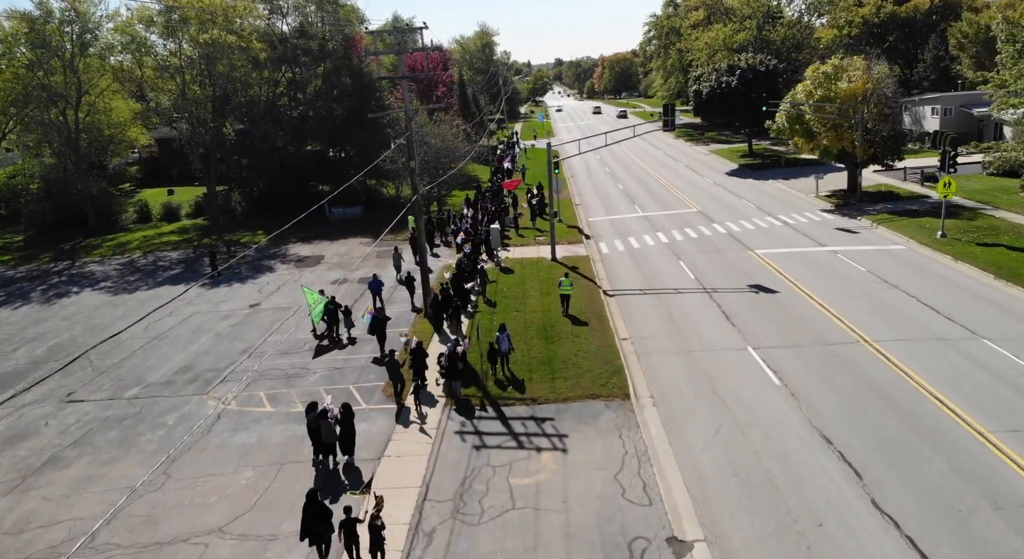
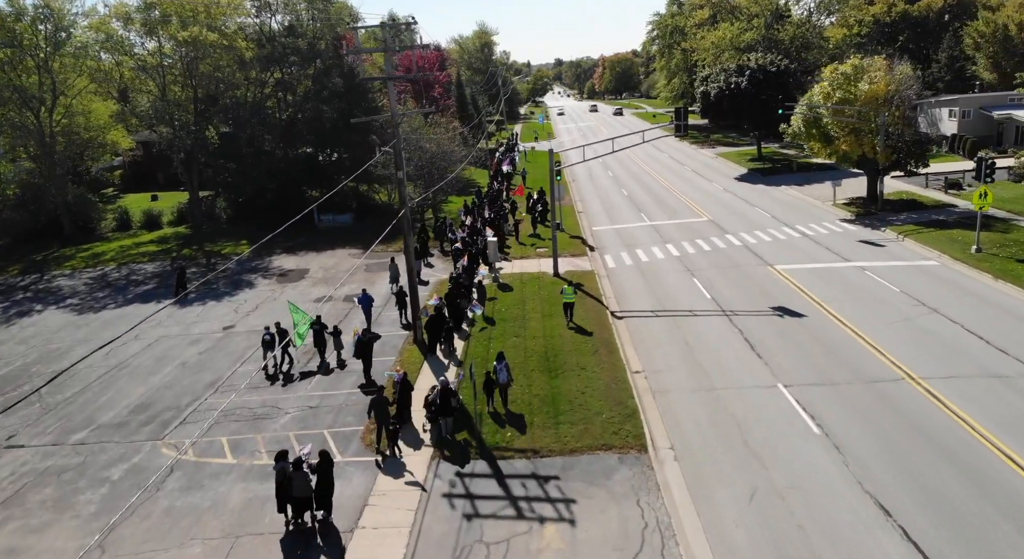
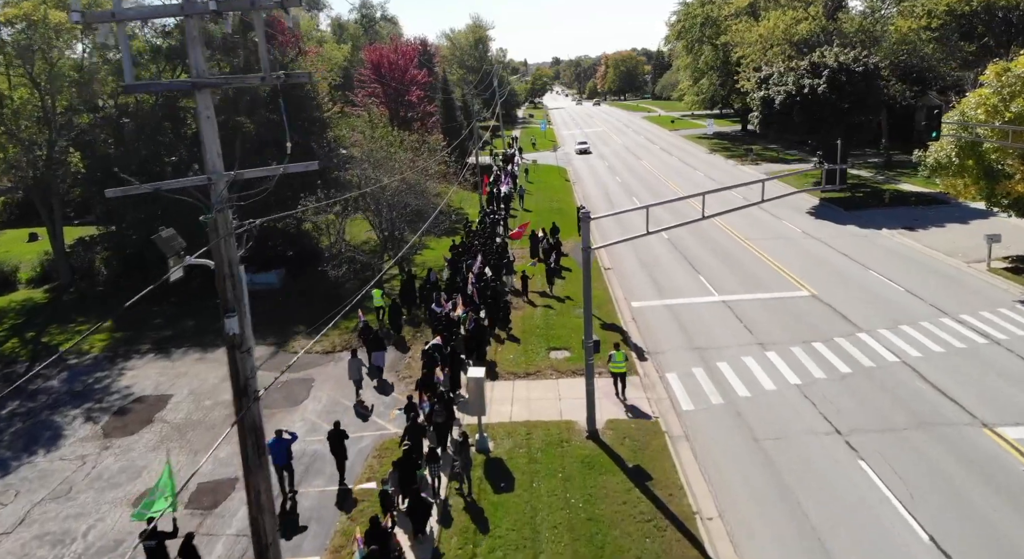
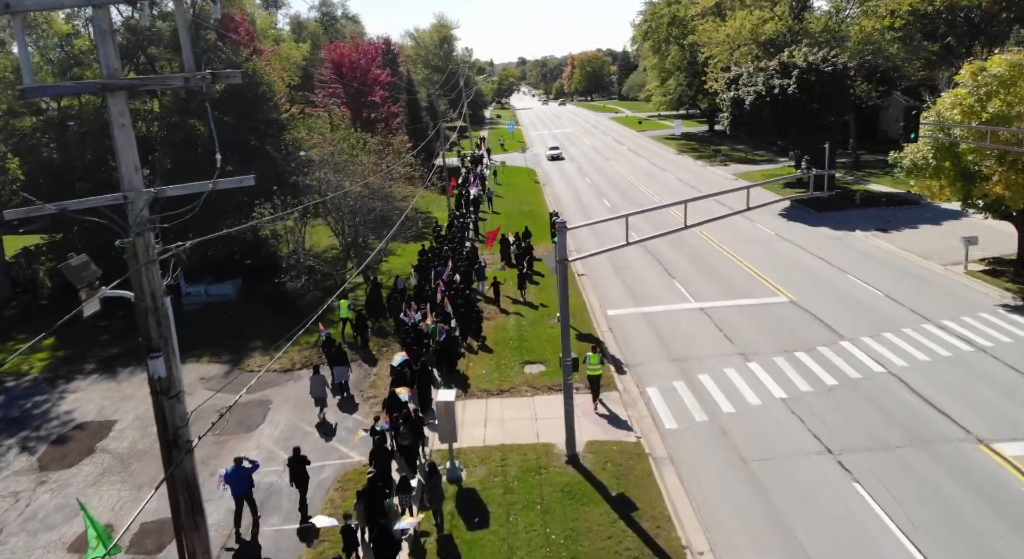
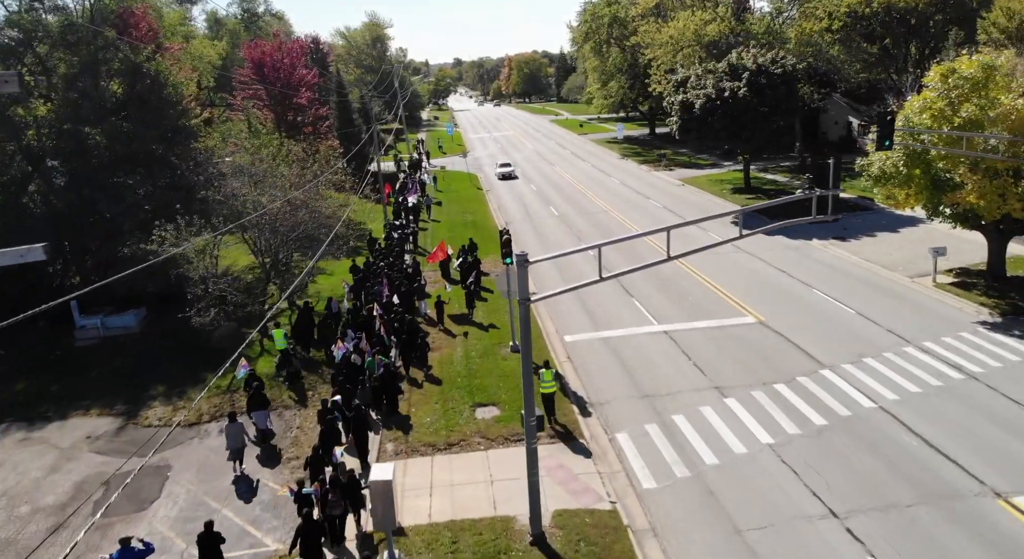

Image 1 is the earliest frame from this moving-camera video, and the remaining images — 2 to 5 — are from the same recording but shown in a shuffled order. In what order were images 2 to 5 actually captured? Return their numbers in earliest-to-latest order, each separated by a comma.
2, 3, 4, 5
